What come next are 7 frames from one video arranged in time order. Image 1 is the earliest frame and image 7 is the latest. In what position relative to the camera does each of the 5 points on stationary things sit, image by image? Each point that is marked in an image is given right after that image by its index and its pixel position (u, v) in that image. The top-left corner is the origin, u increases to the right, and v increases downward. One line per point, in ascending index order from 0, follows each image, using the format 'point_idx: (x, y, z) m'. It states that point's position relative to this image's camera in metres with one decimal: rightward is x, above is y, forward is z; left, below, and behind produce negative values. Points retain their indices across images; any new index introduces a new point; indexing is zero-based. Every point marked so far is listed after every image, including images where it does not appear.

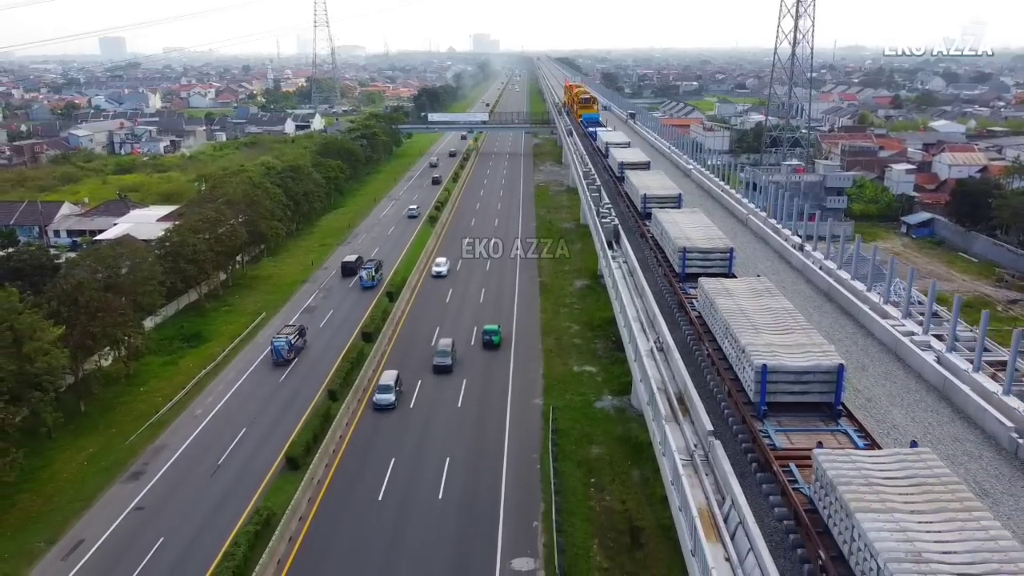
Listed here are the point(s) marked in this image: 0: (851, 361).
0: (+6.3, -1.3, +12.9) m
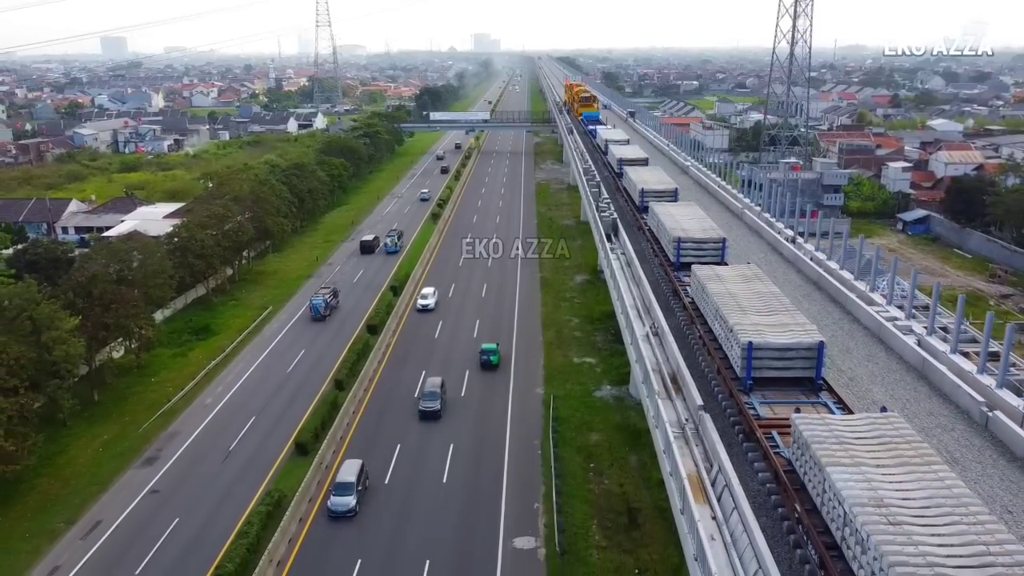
0: (+6.3, -1.1, +13.6) m
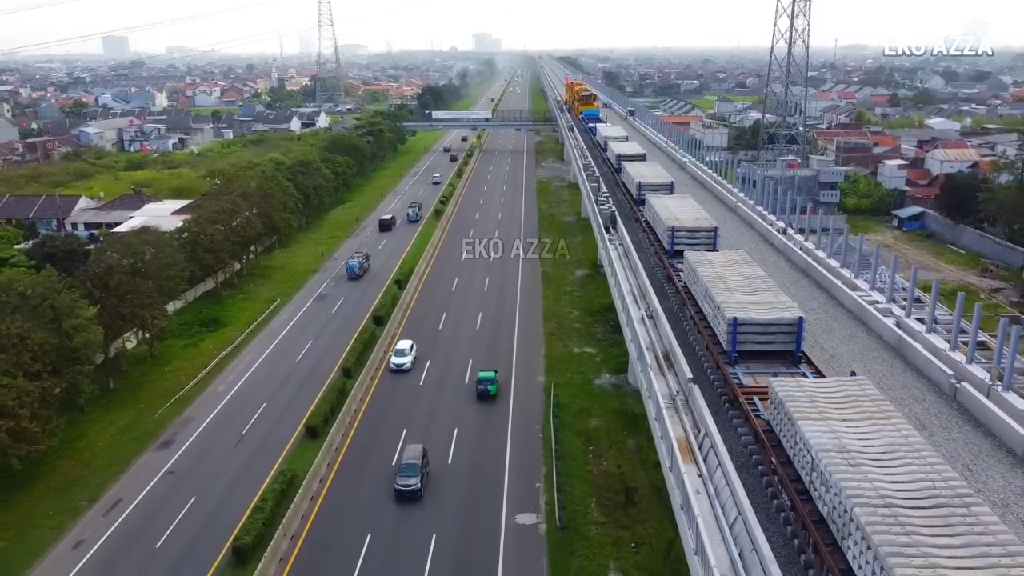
0: (+6.4, -0.8, +14.4) m
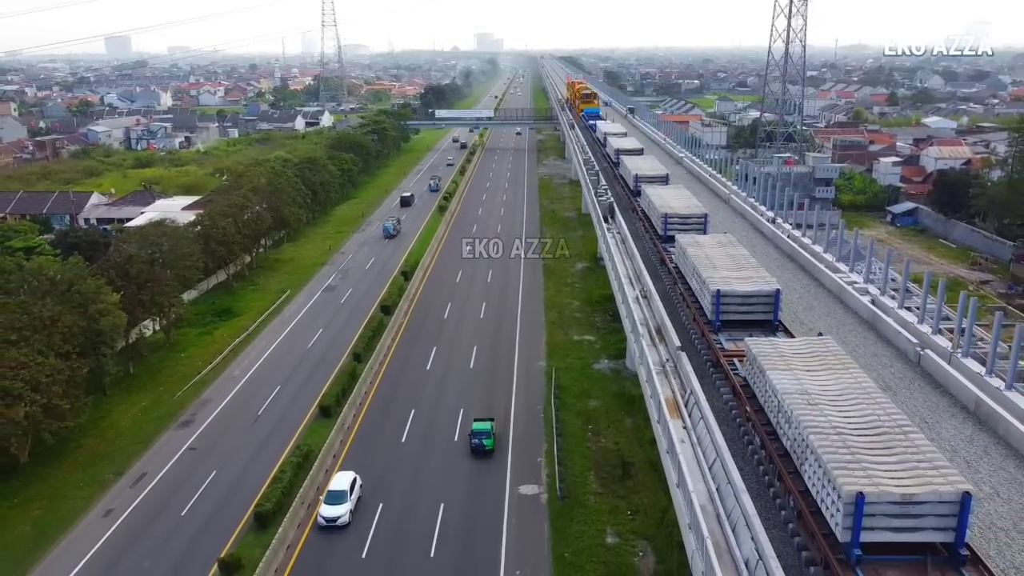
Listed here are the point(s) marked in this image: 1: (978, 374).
0: (+6.5, -0.3, +15.5) m
1: (+8.0, -1.4, +12.1) m
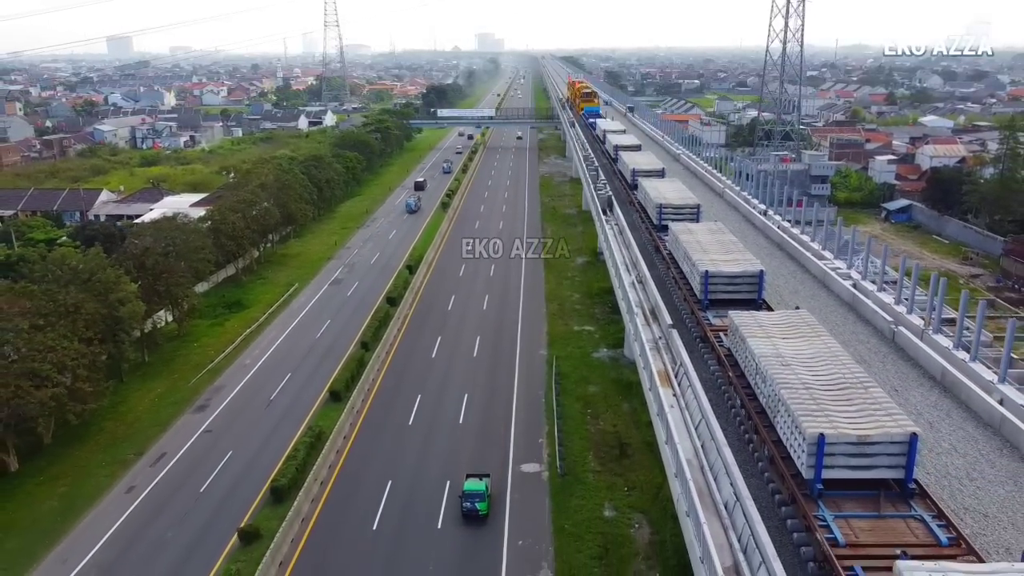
0: (+6.5, 0.0, +16.5) m
1: (+8.1, -1.1, +13.0) m
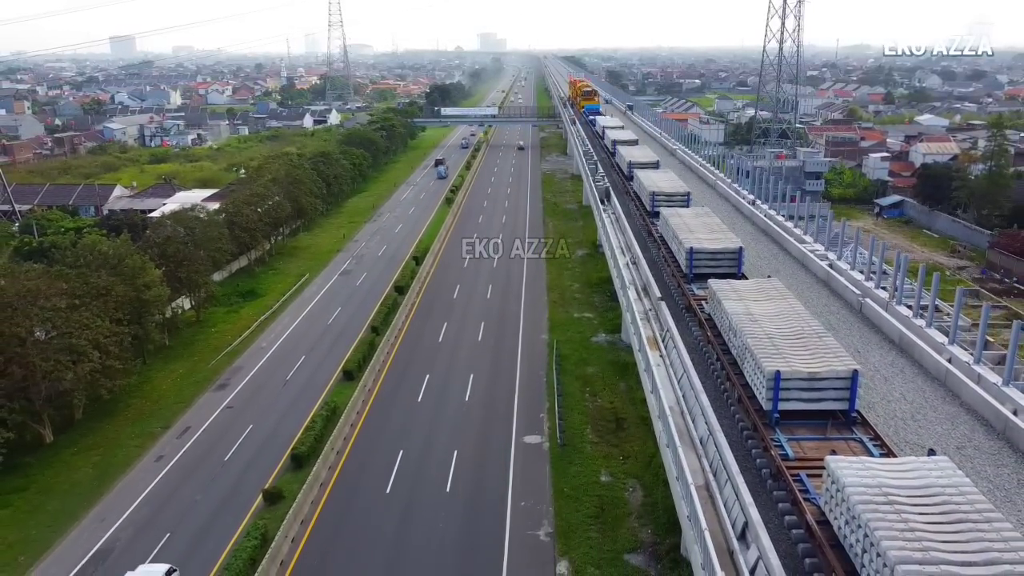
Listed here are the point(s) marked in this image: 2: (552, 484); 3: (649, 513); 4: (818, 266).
0: (+6.6, +0.5, +17.9) m
1: (+8.2, -0.6, +14.5) m
2: (+1.1, -5.5, +19.4) m
3: (+3.6, -5.9, +18.1) m
4: (+8.3, +0.6, +18.8) m
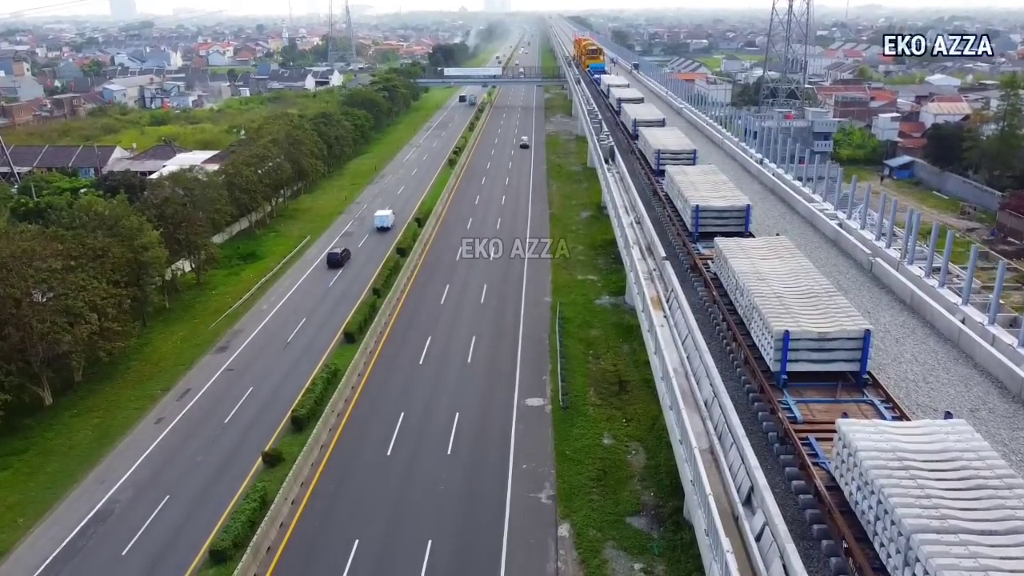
0: (+6.7, +1.5, +17.4) m
1: (+8.2, +0.2, +14.0) m
2: (+1.2, -4.4, +19.3) m
3: (+3.6, -4.8, +18.0) m
4: (+8.3, +1.6, +18.3) m
